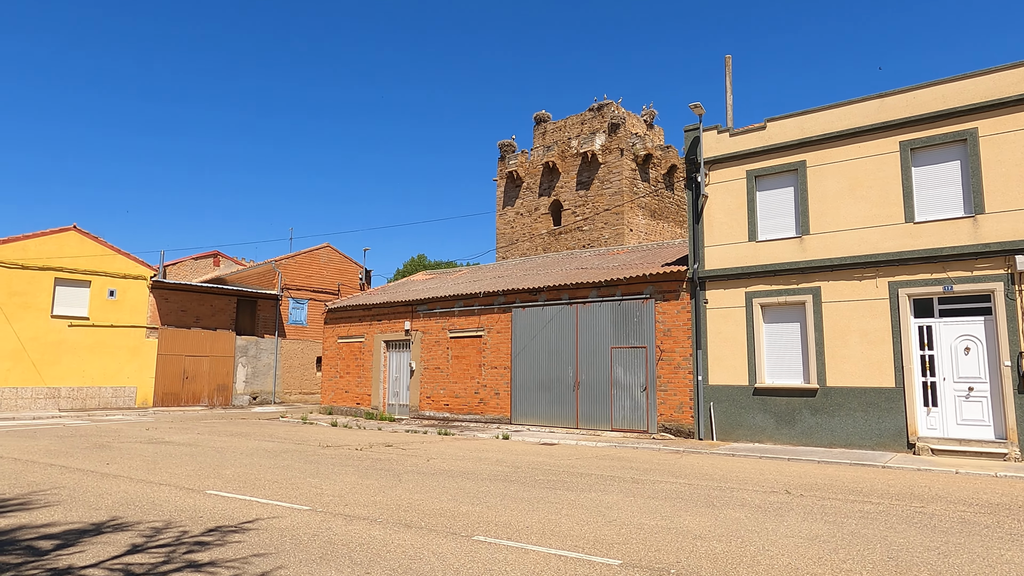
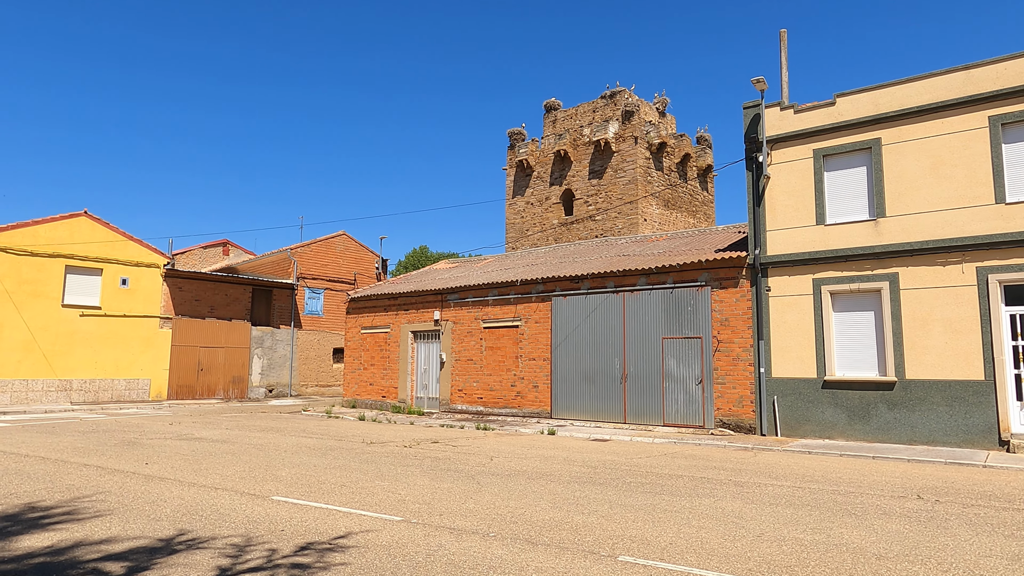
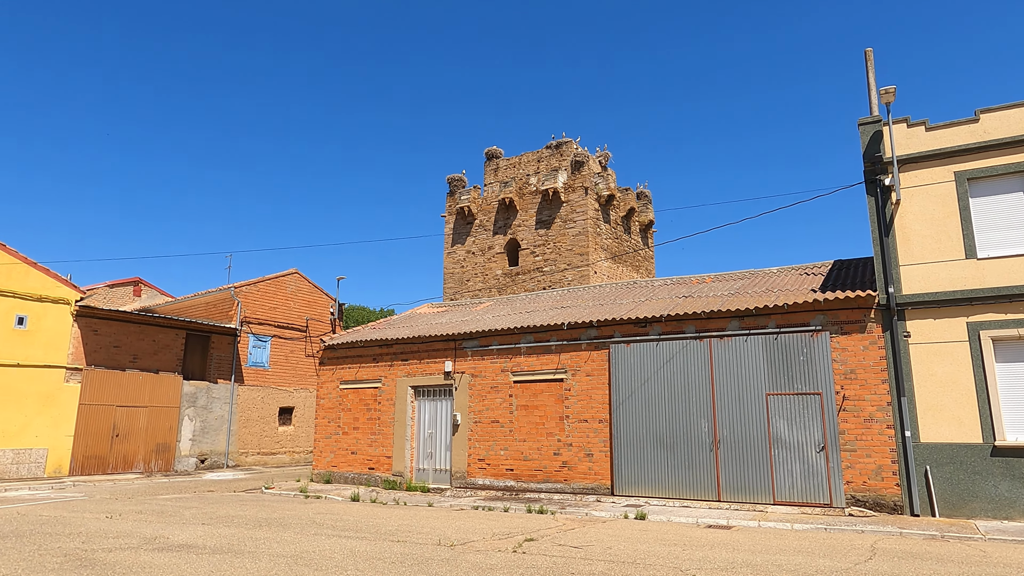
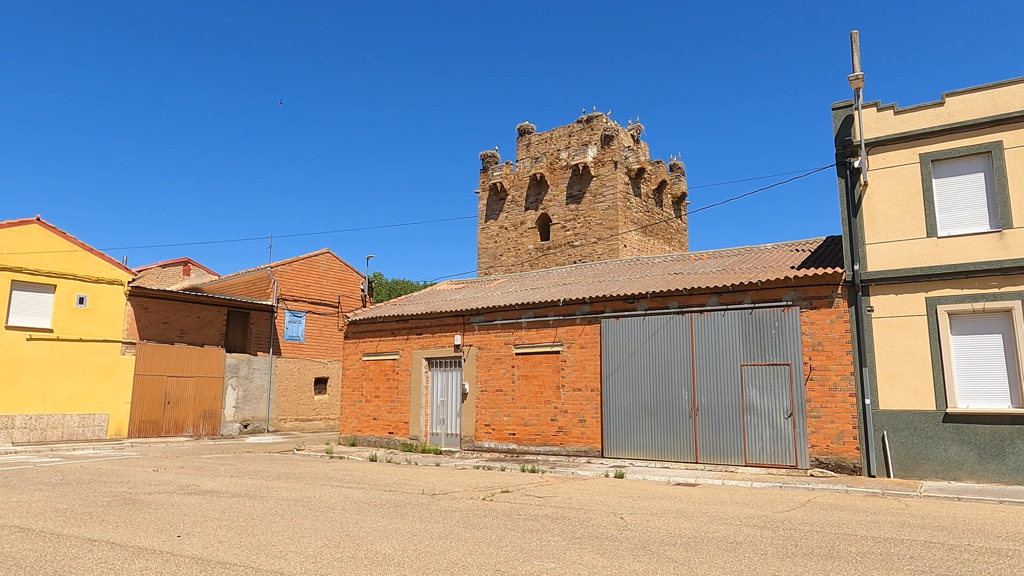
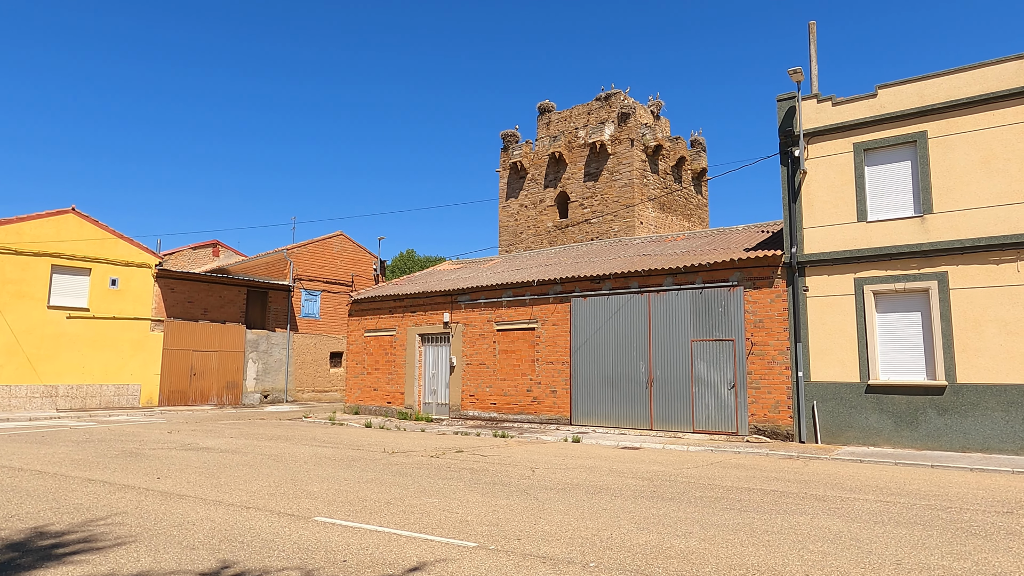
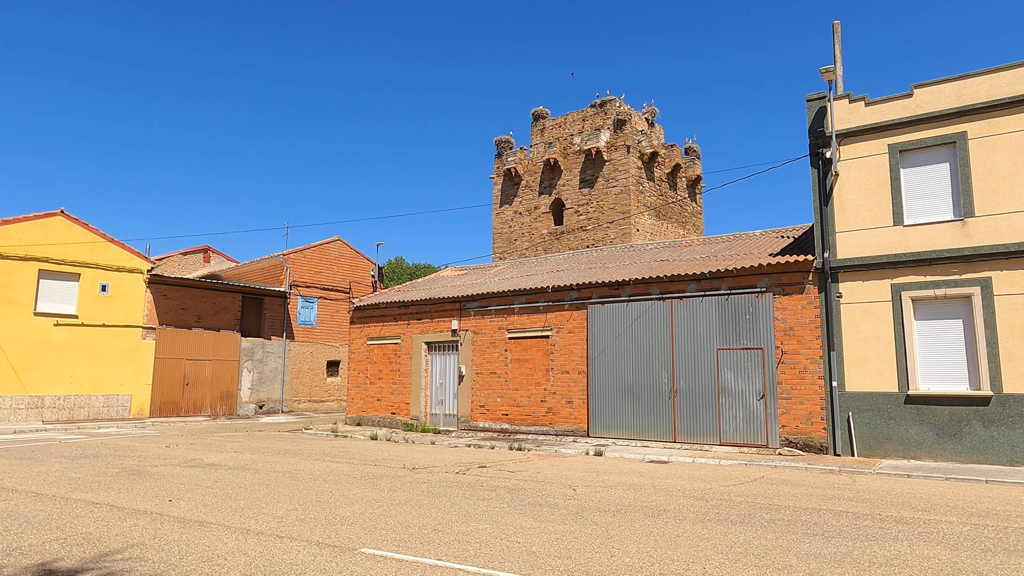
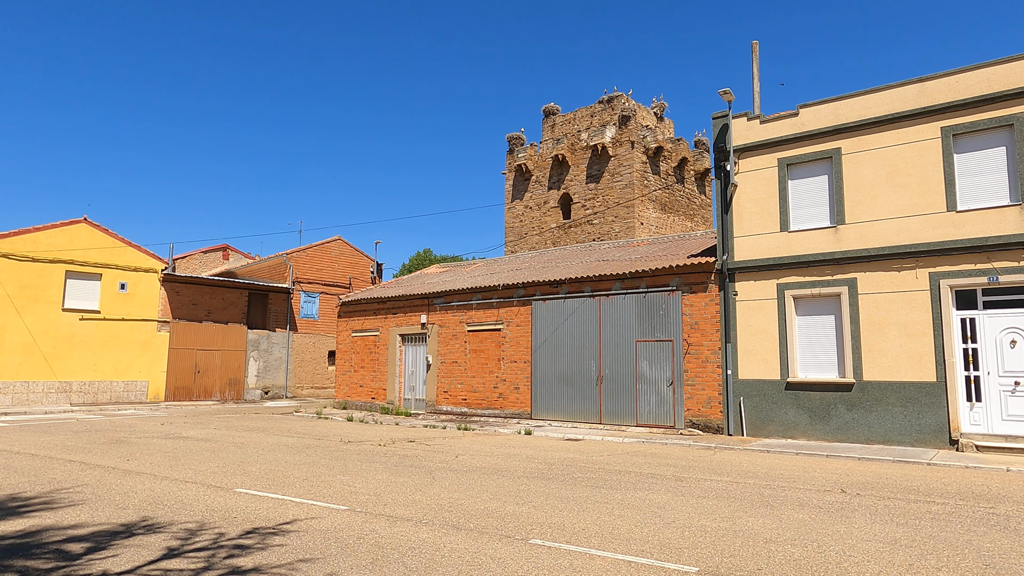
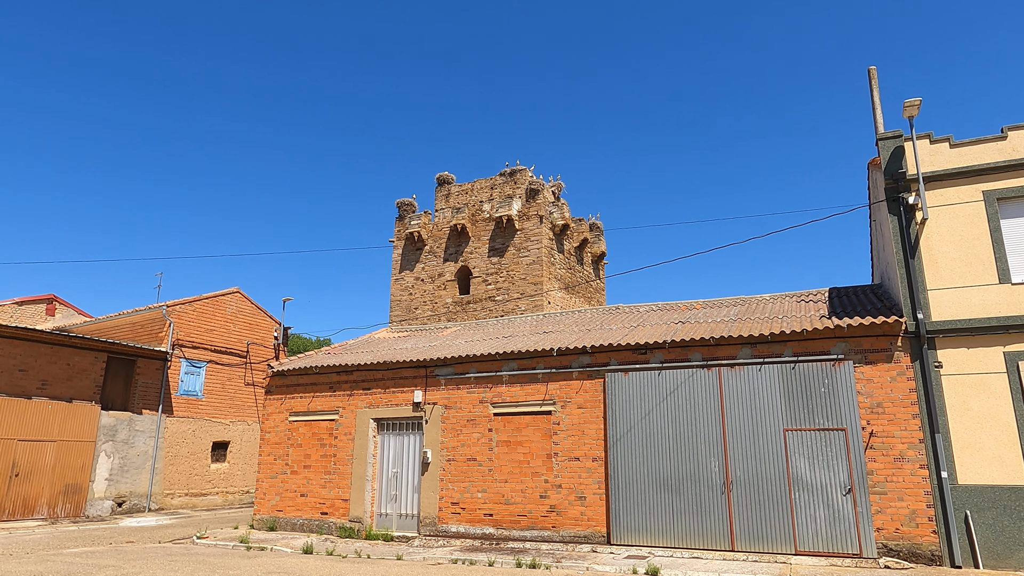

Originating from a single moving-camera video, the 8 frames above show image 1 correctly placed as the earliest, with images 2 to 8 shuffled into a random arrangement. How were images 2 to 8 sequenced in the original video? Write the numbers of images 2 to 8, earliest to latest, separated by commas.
7, 2, 5, 6, 4, 3, 8
